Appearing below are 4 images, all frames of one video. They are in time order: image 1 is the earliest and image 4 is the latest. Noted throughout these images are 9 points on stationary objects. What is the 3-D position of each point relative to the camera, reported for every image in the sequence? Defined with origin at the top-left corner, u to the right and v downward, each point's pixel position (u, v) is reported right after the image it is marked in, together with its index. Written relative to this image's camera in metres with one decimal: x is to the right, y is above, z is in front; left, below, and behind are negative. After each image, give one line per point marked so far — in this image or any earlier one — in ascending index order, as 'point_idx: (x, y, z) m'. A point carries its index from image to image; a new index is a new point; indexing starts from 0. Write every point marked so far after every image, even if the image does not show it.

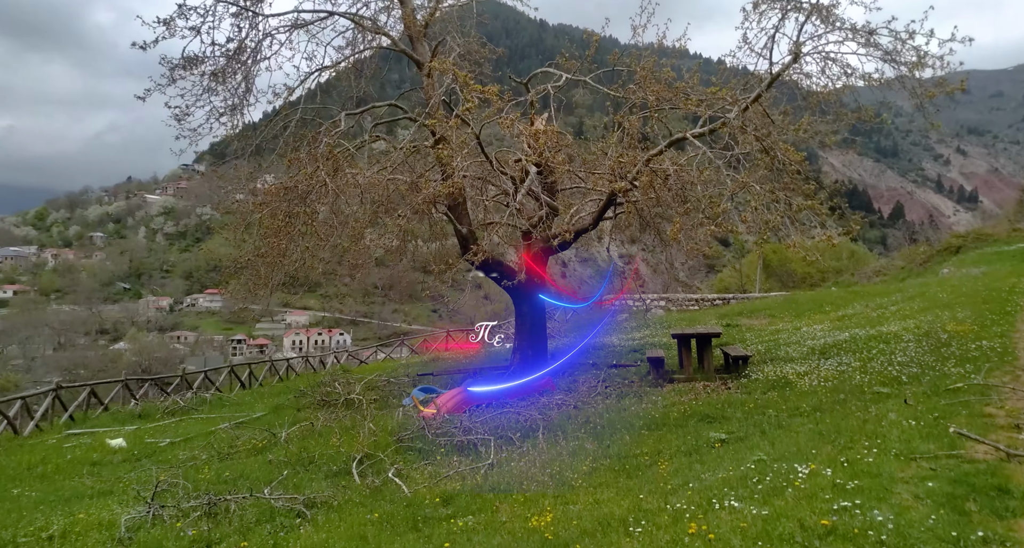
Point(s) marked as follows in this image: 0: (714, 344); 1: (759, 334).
0: (+4.9, -1.8, +16.8) m
1: (+6.5, -1.7, +18.1) m
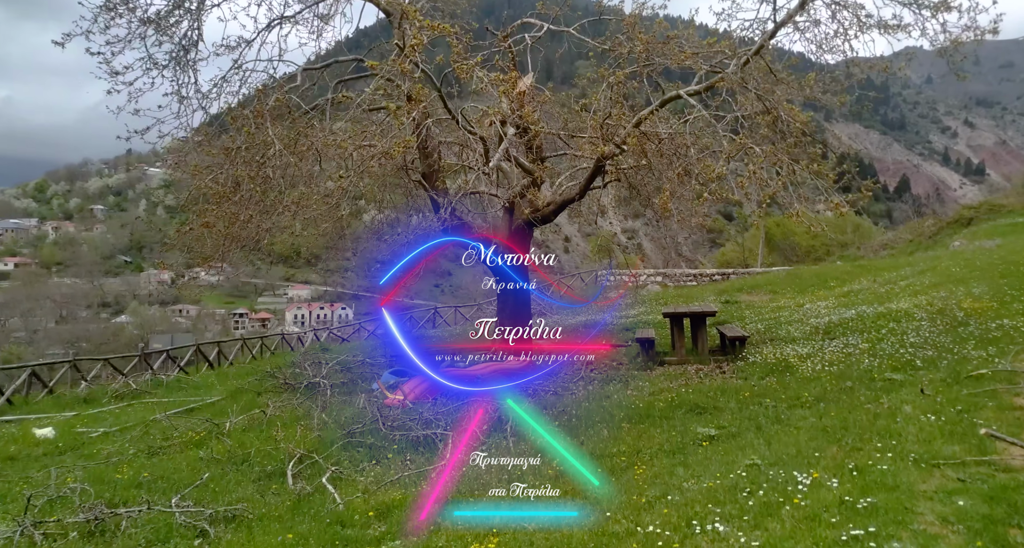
0: (+4.6, -1.2, +16.0) m
1: (+6.2, -1.0, +17.3) m
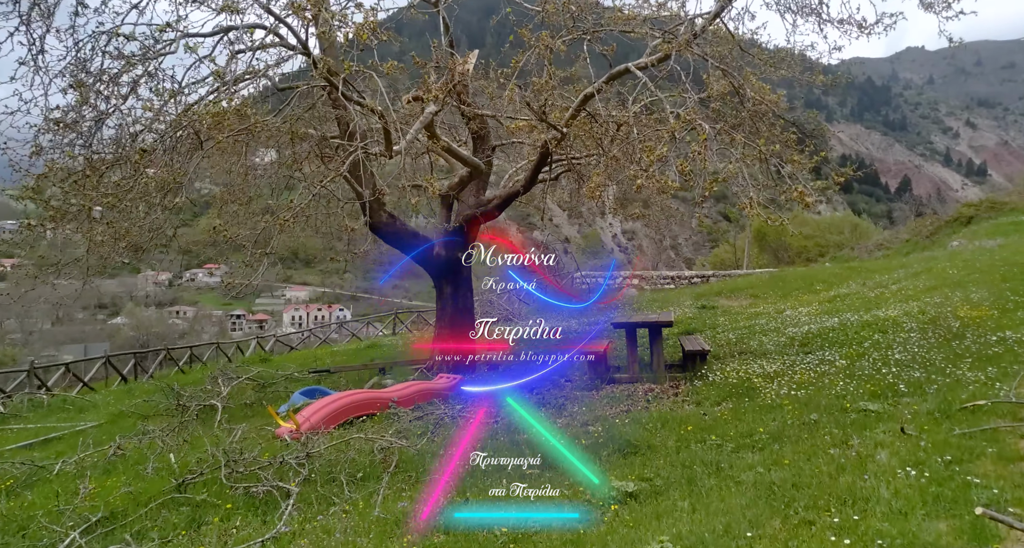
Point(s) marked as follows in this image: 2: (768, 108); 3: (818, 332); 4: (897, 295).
0: (+3.6, -1.3, +14.6) m
1: (+5.2, -1.1, +15.9) m
2: (+4.4, +2.9, +11.7) m
3: (+5.6, -1.1, +12.5) m
4: (+9.1, -0.5, +16.0) m
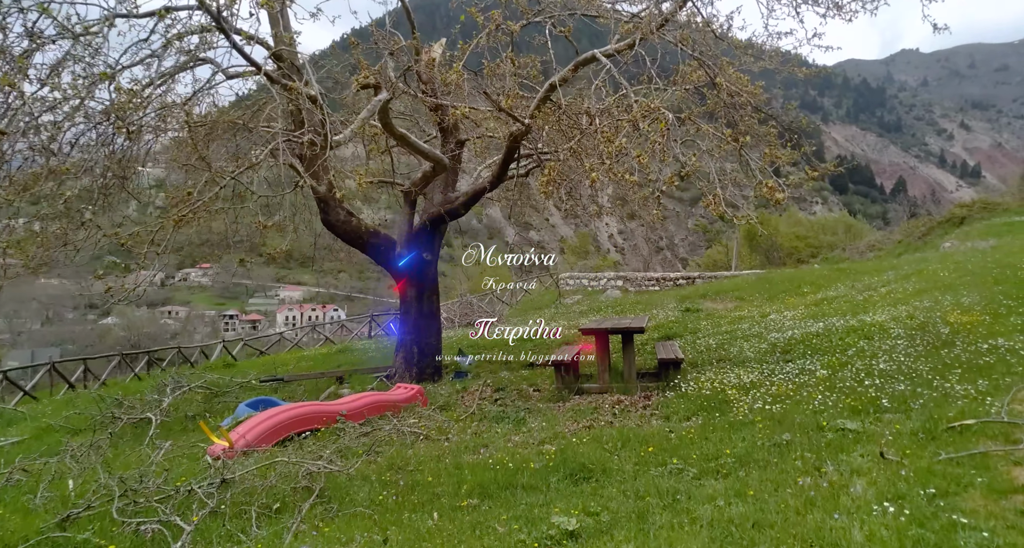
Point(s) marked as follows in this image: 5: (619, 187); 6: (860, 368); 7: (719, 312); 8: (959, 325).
0: (+3.1, -1.3, +14.1) m
1: (+4.7, -1.1, +15.4) m
2: (+3.9, +2.9, +11.1) m
3: (+5.1, -1.1, +11.9) m
4: (+8.6, -0.6, +15.5) m
5: (+2.0, +1.7, +12.9) m
6: (+5.0, -1.3, +9.6) m
7: (+5.4, -1.0, +17.5) m
8: (+7.5, -0.8, +11.2) m
